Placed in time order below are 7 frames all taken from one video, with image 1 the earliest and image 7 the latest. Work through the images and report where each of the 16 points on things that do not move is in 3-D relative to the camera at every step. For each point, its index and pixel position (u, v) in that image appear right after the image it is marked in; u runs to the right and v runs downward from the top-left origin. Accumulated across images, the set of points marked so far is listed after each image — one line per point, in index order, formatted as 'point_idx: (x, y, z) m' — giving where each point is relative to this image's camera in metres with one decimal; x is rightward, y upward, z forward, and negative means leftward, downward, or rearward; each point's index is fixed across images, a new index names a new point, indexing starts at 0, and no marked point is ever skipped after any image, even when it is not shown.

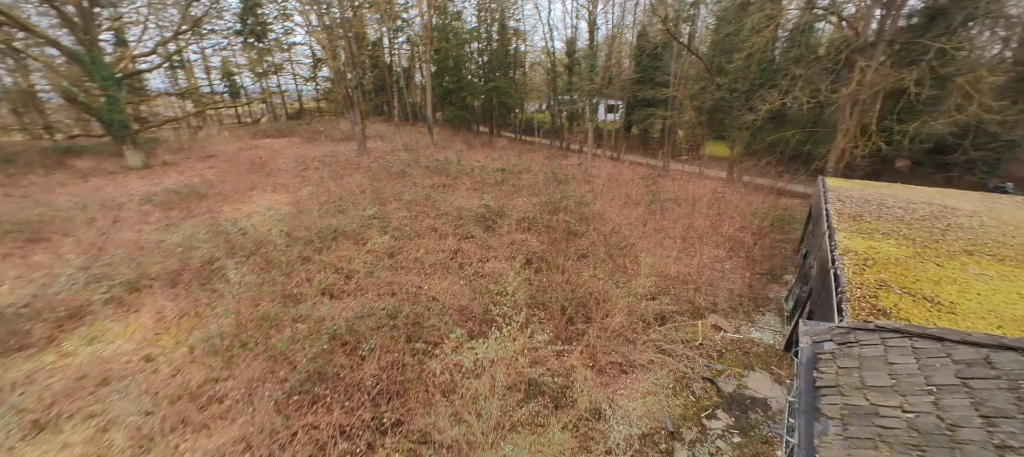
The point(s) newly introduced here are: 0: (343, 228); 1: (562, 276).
0: (-4.4, 0.0, +8.9) m
1: (+1.1, -1.1, +7.3) m
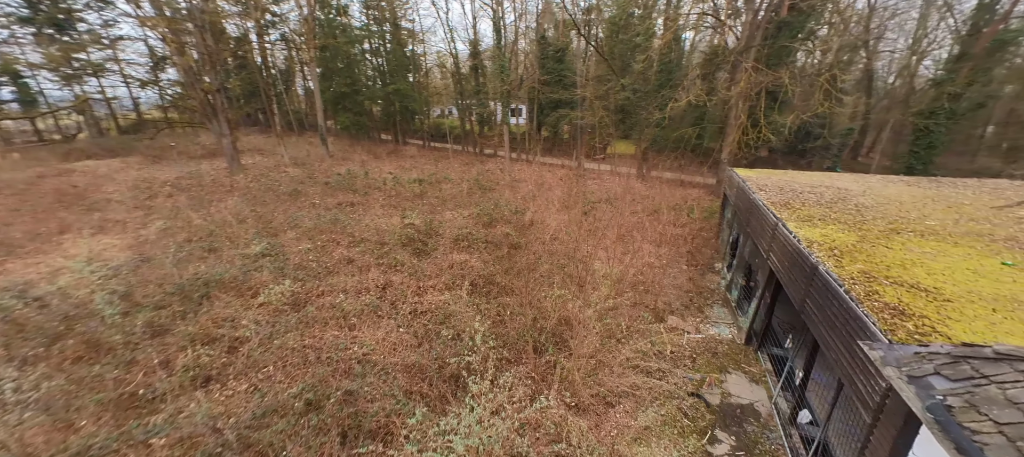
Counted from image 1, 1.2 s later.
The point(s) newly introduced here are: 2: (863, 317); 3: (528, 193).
0: (-5.7, -0.9, +6.6) m
1: (+0.2, -1.4, +6.4) m
2: (+2.9, -0.7, +2.9) m
3: (+0.6, +1.4, +13.5) m
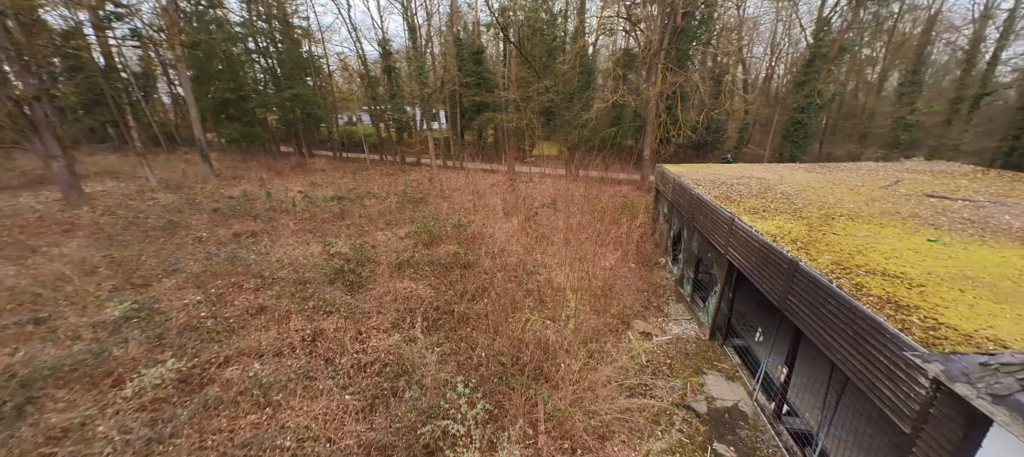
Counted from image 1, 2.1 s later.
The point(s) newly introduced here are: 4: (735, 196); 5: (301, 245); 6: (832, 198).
0: (-6.2, -1.8, +4.6) m
1: (-0.4, -1.7, +5.6) m
2: (+2.9, -0.7, +2.8) m
3: (-1.8, +0.9, +12.7) m
4: (+4.5, +0.6, +6.8) m
5: (-5.4, -0.4, +8.7) m
6: (+6.1, +0.5, +6.5) m
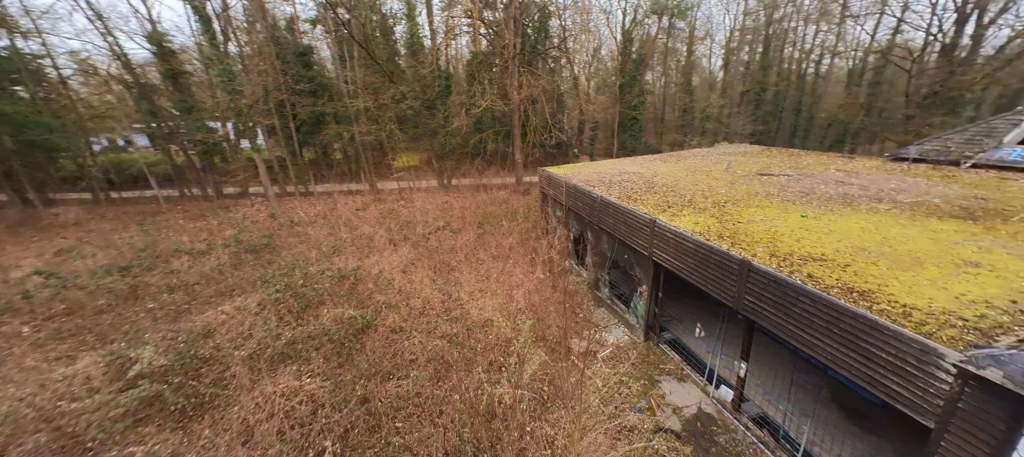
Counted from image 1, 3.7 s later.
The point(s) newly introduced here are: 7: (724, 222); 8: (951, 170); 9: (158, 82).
0: (-5.9, -3.4, +1.1) m
1: (-1.0, -2.4, +4.2) m
2: (+2.9, -0.7, +2.8) m
3: (-5.4, -0.4, +10.2) m
4: (+2.6, +0.7, +7.2) m
5: (-7.0, -2.2, +5.2) m
6: (+4.2, +0.9, +7.4) m
7: (+3.3, +0.1, +5.3) m
8: (+8.8, +1.1, +6.8) m
9: (-14.7, +6.1, +14.2) m
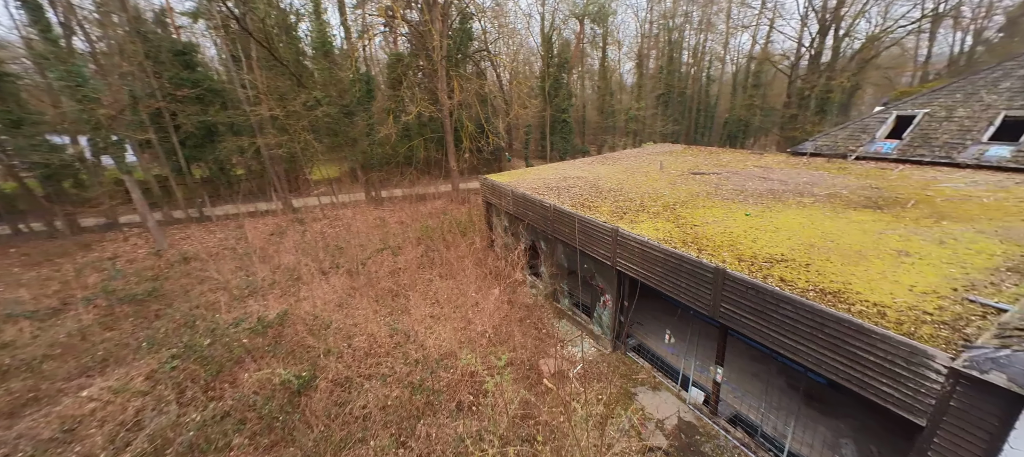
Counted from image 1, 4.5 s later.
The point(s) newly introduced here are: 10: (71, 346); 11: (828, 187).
0: (-5.2, -4.2, -0.5) m
1: (-1.1, -2.8, +3.5) m
2: (+2.8, -0.8, +2.9) m
3: (-6.7, -1.2, +8.5) m
4: (+1.6, +0.5, +7.1) m
5: (-7.2, -3.1, +3.3) m
6: (+3.1, +0.9, +7.7) m
7: (+2.7, 0.0, +5.3) m
8: (+7.7, +1.5, +7.9) m
9: (-17.1, +4.4, +10.6) m
10: (-7.9, -2.0, +6.3) m
11: (+6.1, +0.8, +6.6) m
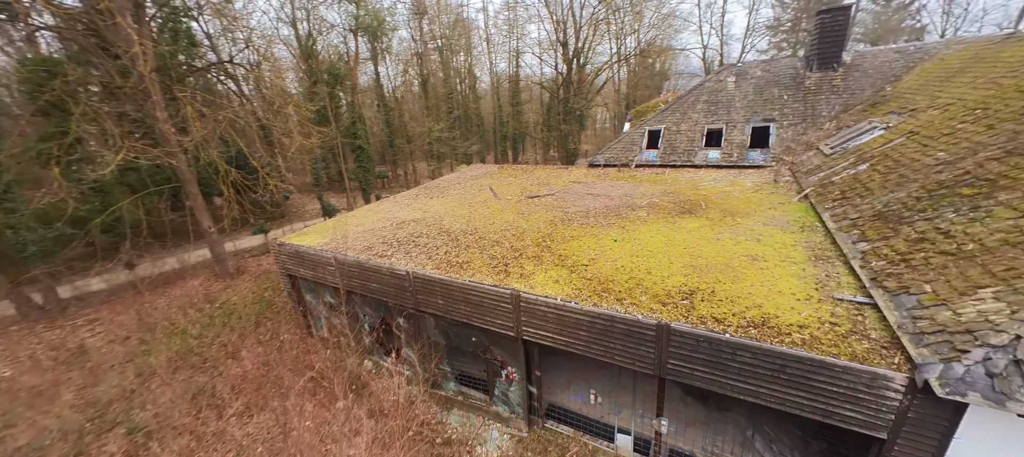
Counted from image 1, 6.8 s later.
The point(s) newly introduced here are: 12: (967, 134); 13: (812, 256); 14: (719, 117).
0: (-1.6, -5.7, -4.1) m
1: (-0.6, -3.9, +1.4) m
2: (+2.5, -1.1, +2.9) m
3: (-8.2, -4.0, +2.6) m
4: (-1.0, -0.5, +5.8) m
5: (-5.4, -5.4, -1.9) m
6: (-0.1, +0.1, +7.1) m
7: (+0.9, -0.6, +4.9) m
8: (+3.3, +1.6, +9.7) m
9: (-19.1, -0.9, -1.2) m
10: (-7.8, -4.9, +0.1) m
11: (+2.9, +0.7, +7.7) m
12: (+6.1, +1.3, +4.6) m
13: (+3.9, -0.4, +4.4) m
14: (+5.9, +3.2, +9.7) m
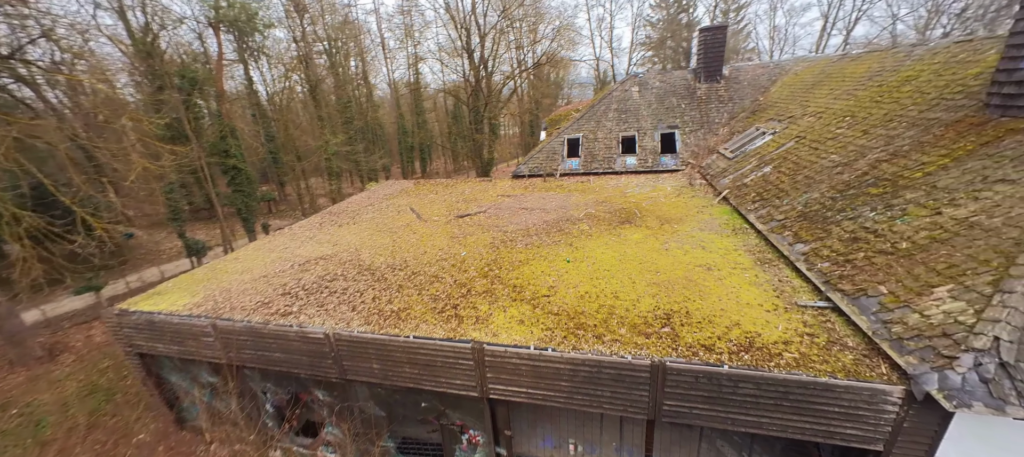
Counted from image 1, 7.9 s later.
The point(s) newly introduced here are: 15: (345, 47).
0: (+0.7, -6.0, -5.0) m
1: (0.0, -4.3, +0.5) m
2: (+2.4, -1.2, +2.8) m
3: (-7.5, -5.2, -0.2) m
4: (-1.7, -1.1, +4.7) m
5: (-3.6, -6.1, -3.9) m
6: (-1.3, -0.4, +6.1) m
7: (+0.3, -1.0, +4.3) m
8: (+1.3, +1.3, +9.6) m
9: (-17.5, -3.0, -6.6) m
10: (-6.5, -5.9, -2.5) m
11: (+1.4, +0.5, +7.5) m
12: (+5.2, +1.4, +5.3) m
13: (+3.3, -0.4, +4.6) m
14: (+3.5, +3.1, +10.2) m
15: (-9.2, +10.0, +18.9) m
